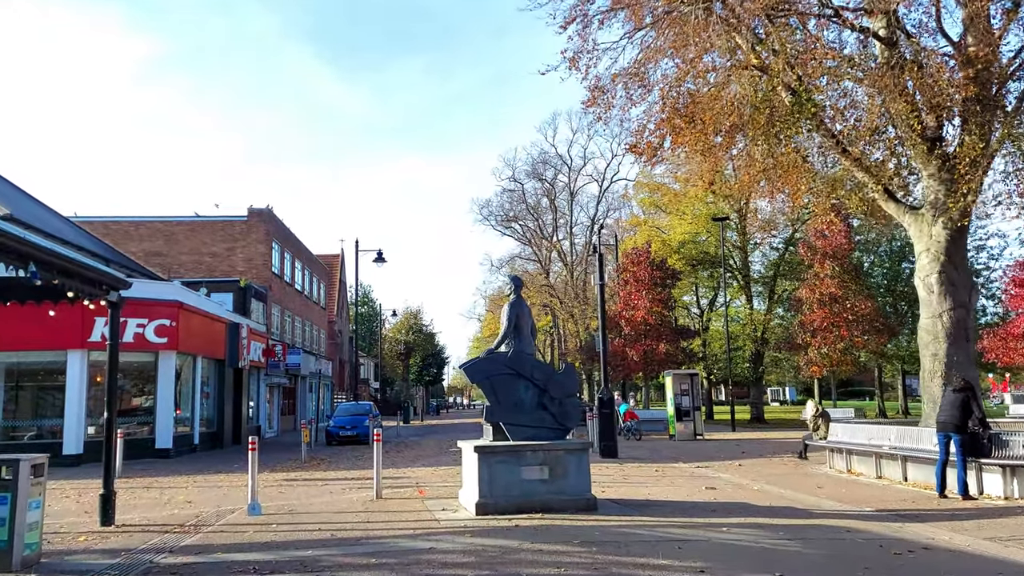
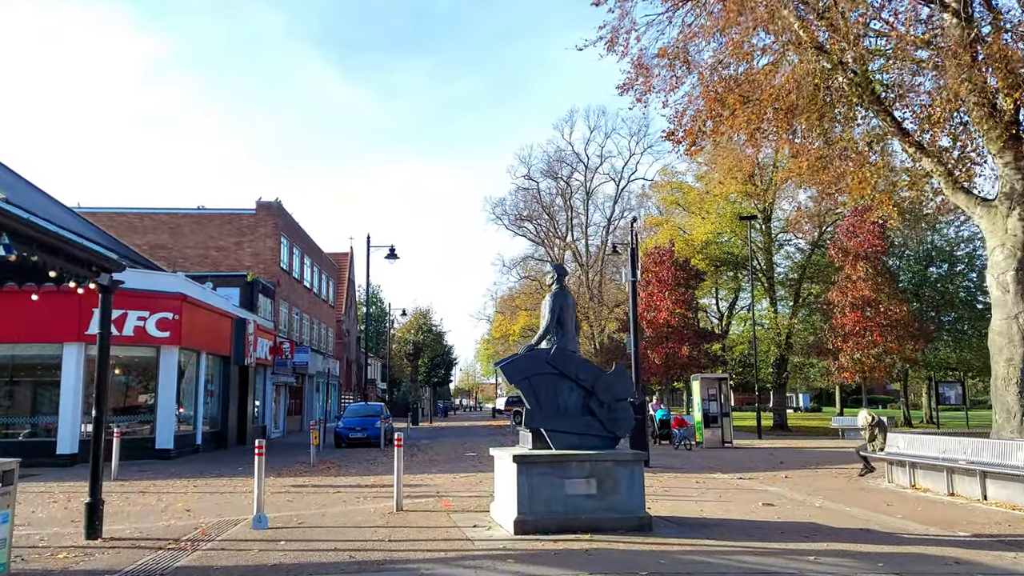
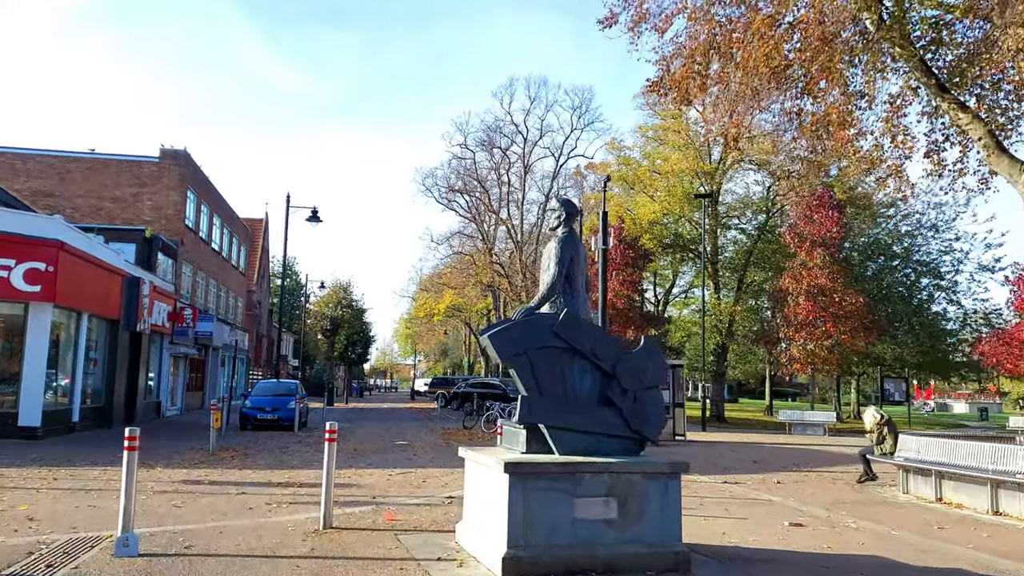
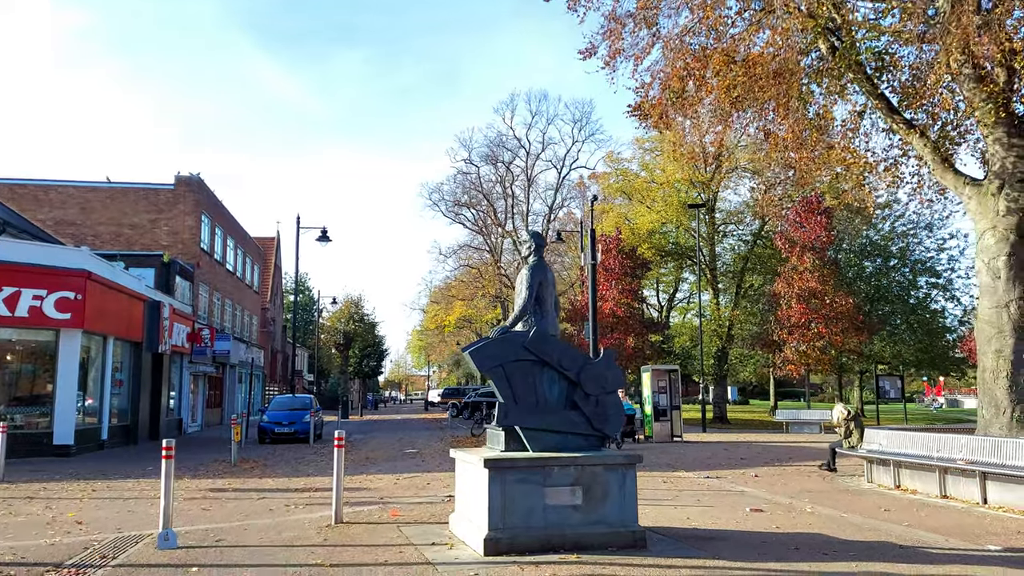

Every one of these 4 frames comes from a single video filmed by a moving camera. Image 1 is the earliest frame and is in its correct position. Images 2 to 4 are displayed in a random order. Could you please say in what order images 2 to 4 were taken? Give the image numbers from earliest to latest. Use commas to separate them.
2, 4, 3
